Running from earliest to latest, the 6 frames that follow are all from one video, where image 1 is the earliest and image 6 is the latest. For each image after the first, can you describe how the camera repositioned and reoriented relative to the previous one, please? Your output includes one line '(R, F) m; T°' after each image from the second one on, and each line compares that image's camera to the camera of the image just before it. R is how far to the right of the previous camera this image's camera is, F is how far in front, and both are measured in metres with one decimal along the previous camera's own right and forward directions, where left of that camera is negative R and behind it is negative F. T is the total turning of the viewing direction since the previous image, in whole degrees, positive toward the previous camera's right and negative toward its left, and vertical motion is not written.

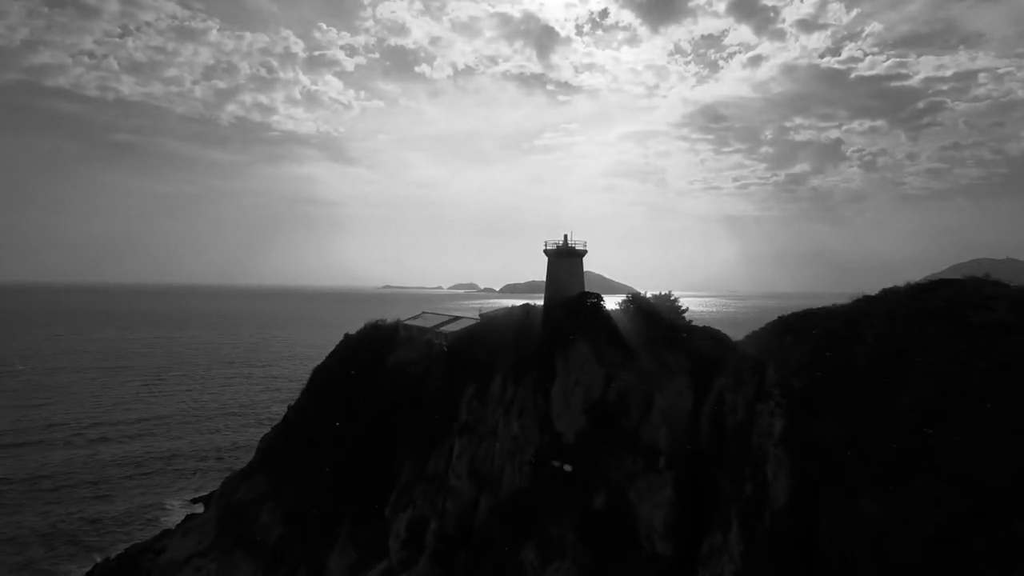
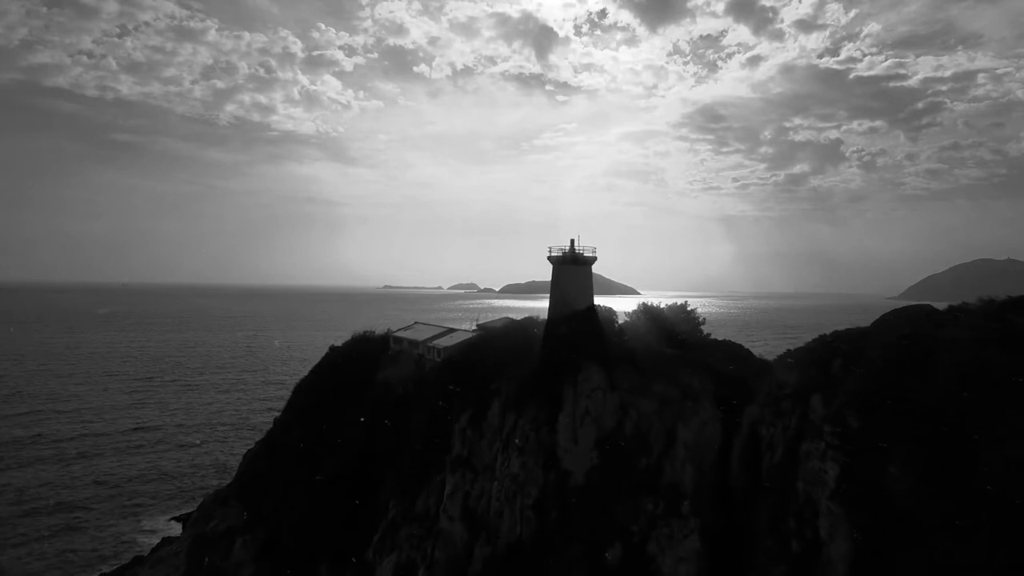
(-0.1, +1.6) m; 0°
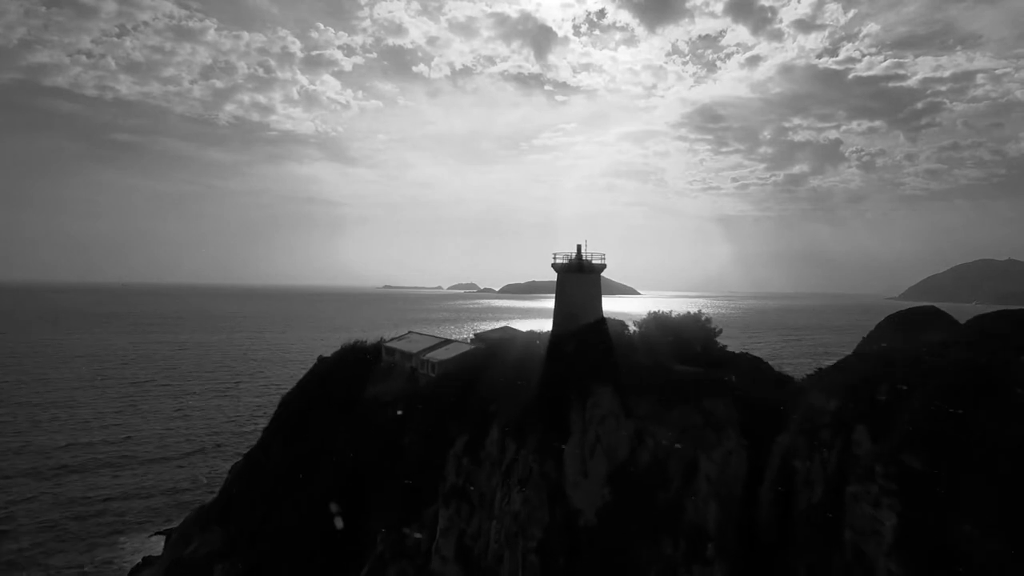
(-0.3, +0.7) m; 0°
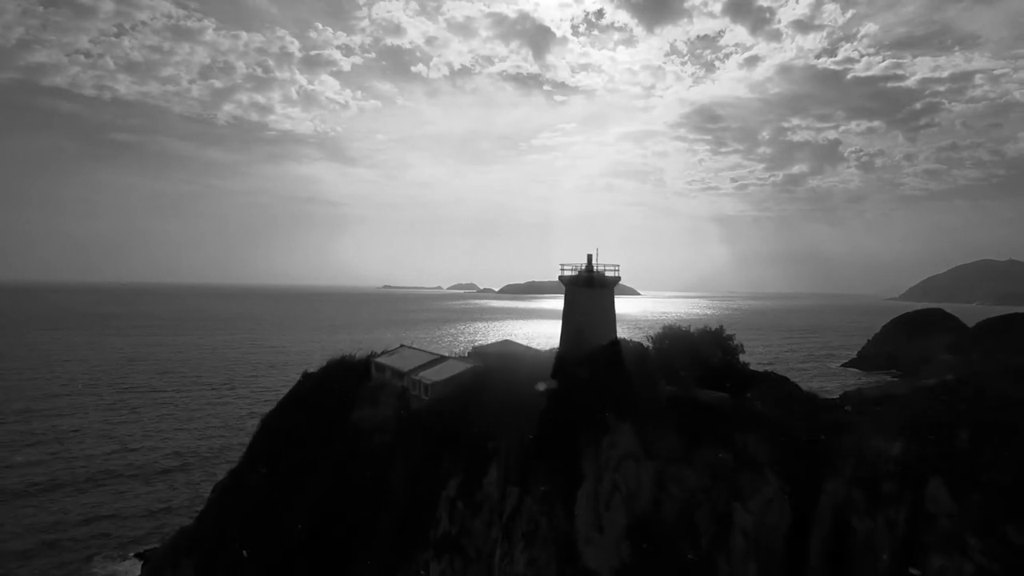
(-0.7, +0.5) m; 0°
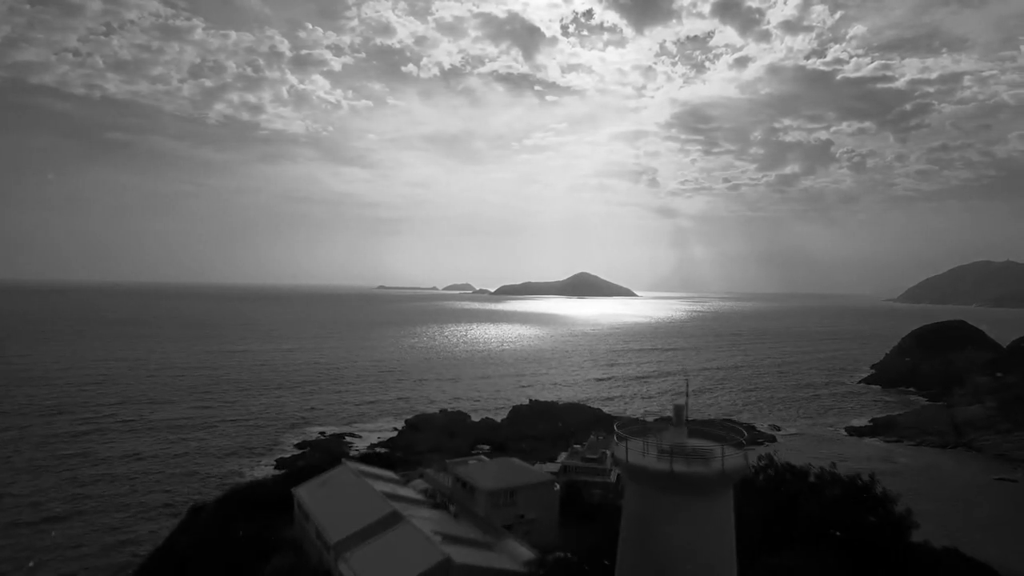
(-1.5, +4.3) m; +1°
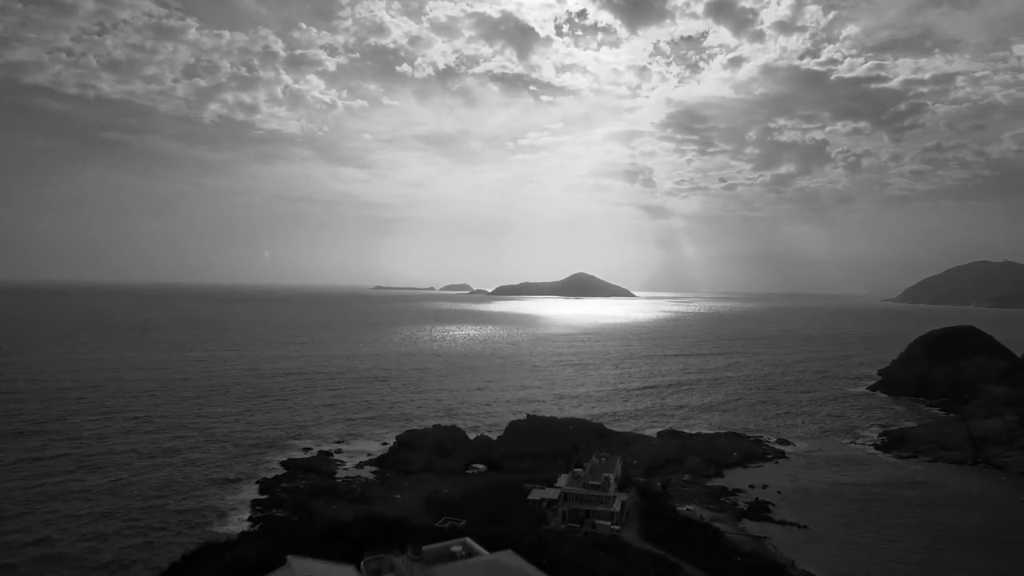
(-1.7, +1.1) m; 0°
